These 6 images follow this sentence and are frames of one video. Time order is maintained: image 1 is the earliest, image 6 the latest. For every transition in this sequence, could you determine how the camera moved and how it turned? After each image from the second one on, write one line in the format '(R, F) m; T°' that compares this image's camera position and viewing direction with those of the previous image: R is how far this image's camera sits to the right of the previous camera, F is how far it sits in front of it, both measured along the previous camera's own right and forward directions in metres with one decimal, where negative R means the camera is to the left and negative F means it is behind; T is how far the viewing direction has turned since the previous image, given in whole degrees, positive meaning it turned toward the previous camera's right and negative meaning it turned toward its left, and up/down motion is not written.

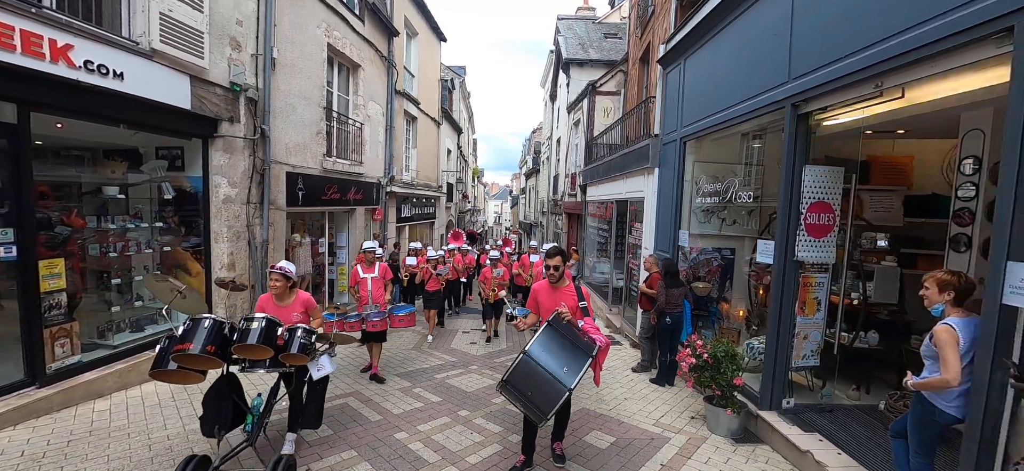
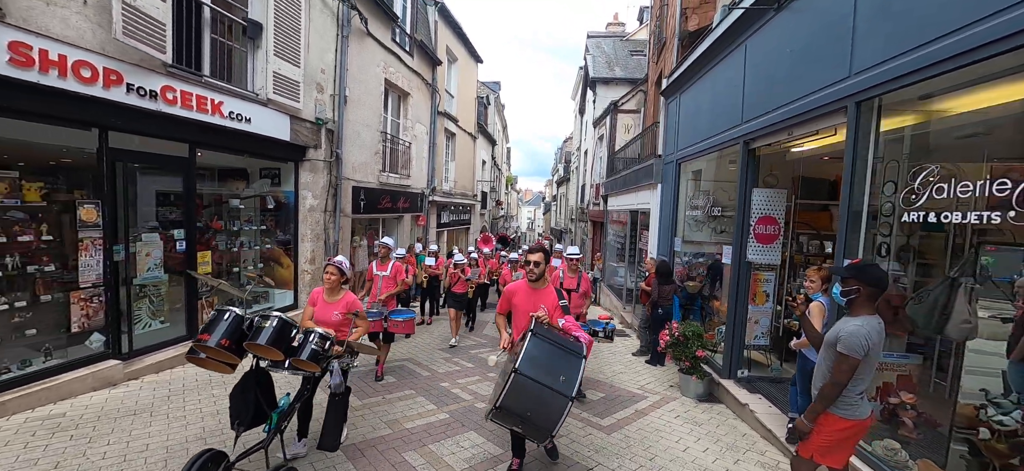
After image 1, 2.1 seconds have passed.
(+0.2, -1.3) m; -5°
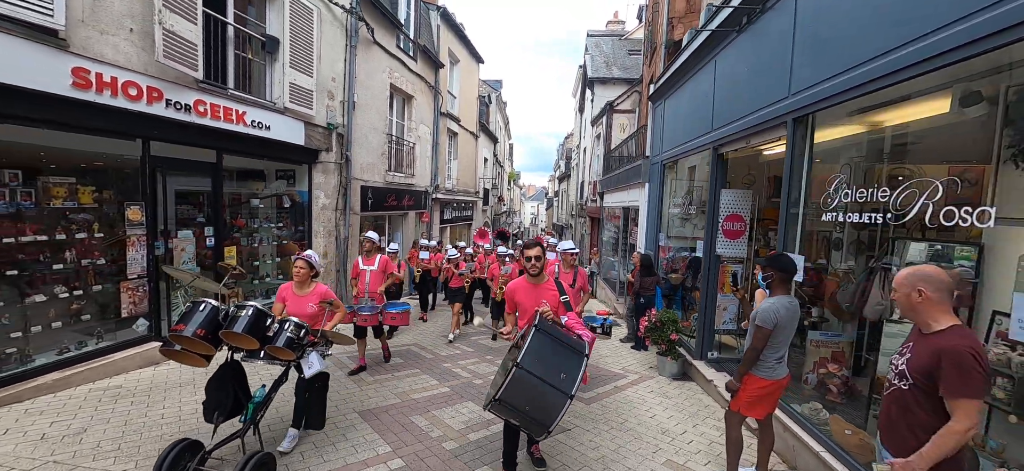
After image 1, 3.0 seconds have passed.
(+0.1, -0.6) m; -1°
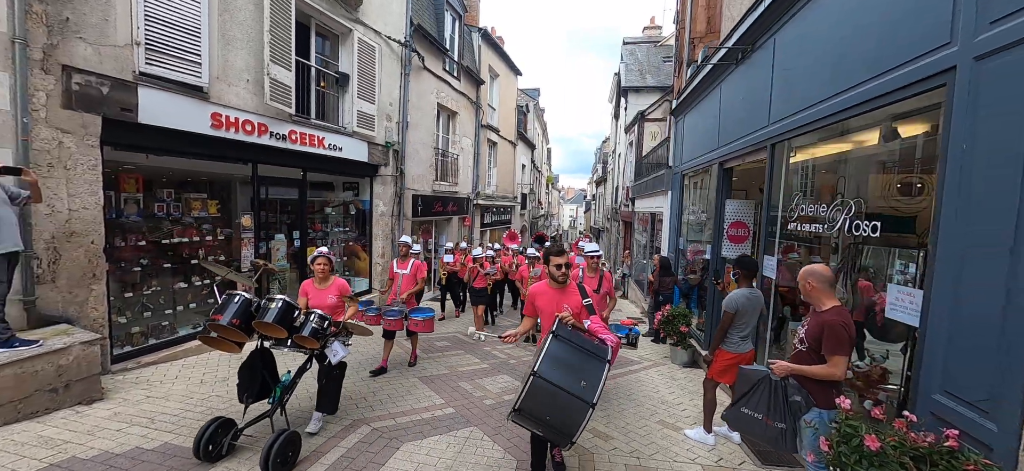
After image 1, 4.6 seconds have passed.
(+0.1, -1.0) m; -5°
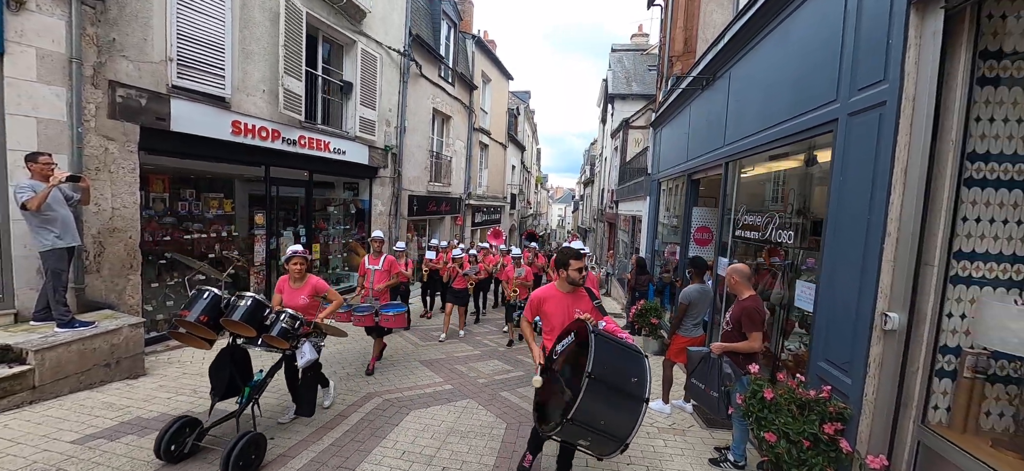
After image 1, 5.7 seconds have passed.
(0.0, -0.7) m; +2°
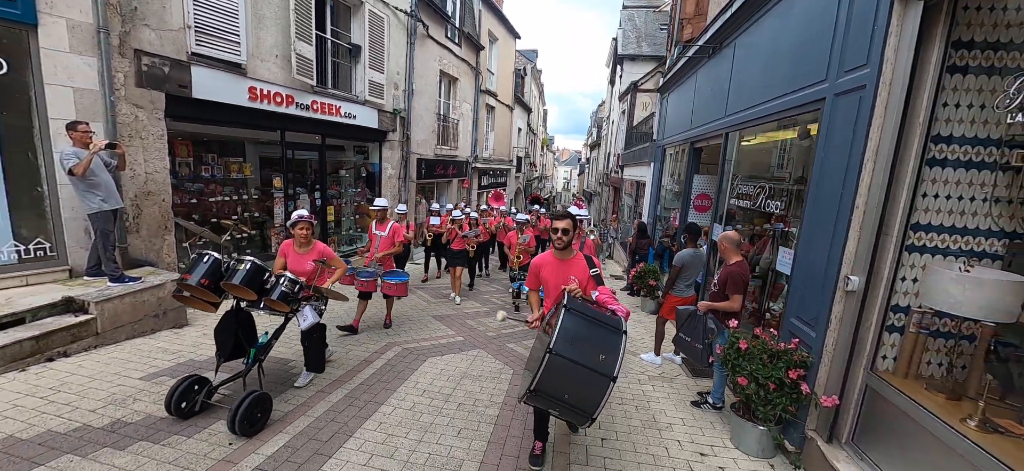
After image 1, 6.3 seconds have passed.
(0.0, -0.3) m; -1°
